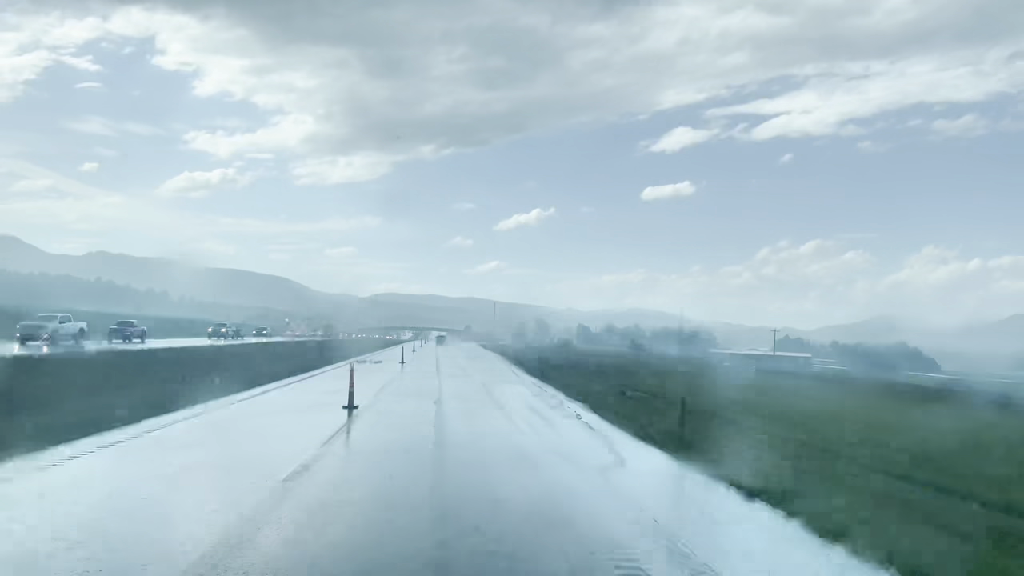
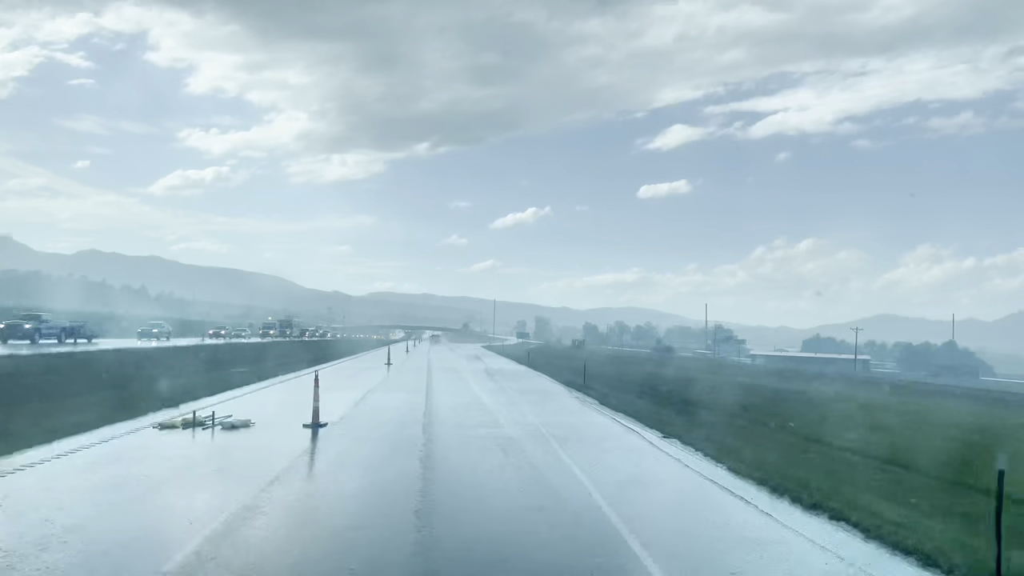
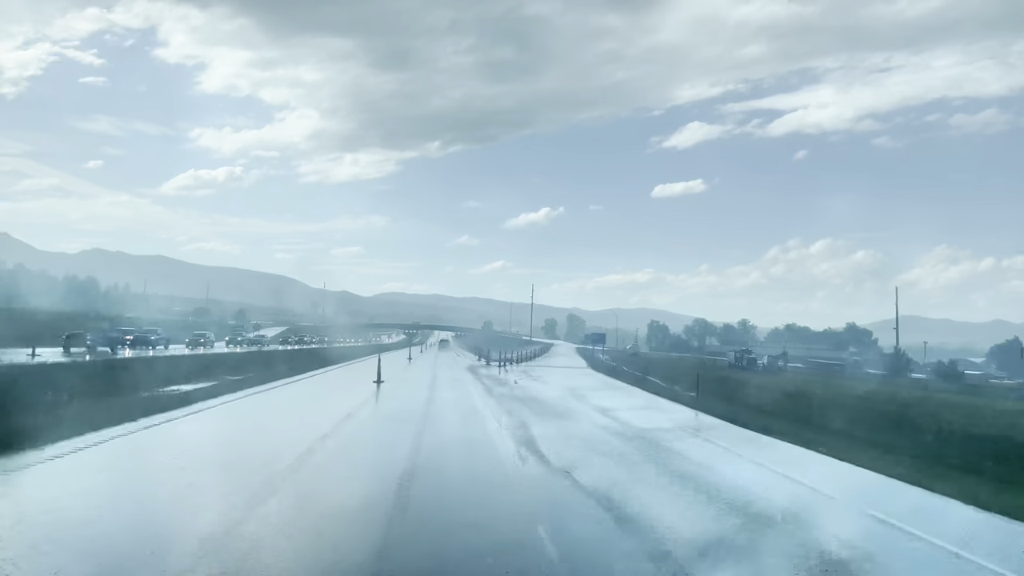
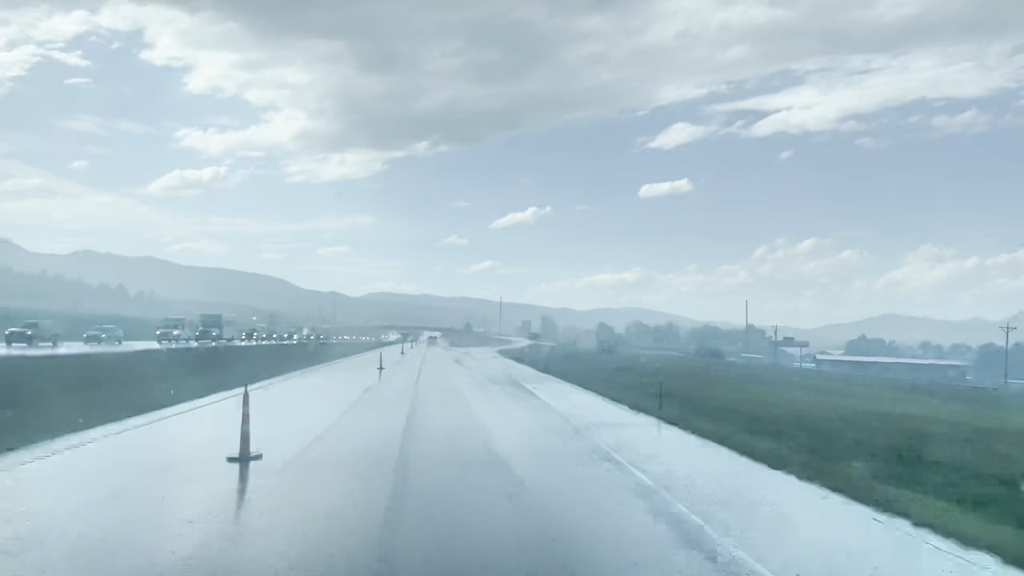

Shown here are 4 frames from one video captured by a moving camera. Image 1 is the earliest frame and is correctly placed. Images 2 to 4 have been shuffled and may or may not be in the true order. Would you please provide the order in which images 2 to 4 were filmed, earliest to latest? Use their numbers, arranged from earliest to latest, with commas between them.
2, 4, 3
